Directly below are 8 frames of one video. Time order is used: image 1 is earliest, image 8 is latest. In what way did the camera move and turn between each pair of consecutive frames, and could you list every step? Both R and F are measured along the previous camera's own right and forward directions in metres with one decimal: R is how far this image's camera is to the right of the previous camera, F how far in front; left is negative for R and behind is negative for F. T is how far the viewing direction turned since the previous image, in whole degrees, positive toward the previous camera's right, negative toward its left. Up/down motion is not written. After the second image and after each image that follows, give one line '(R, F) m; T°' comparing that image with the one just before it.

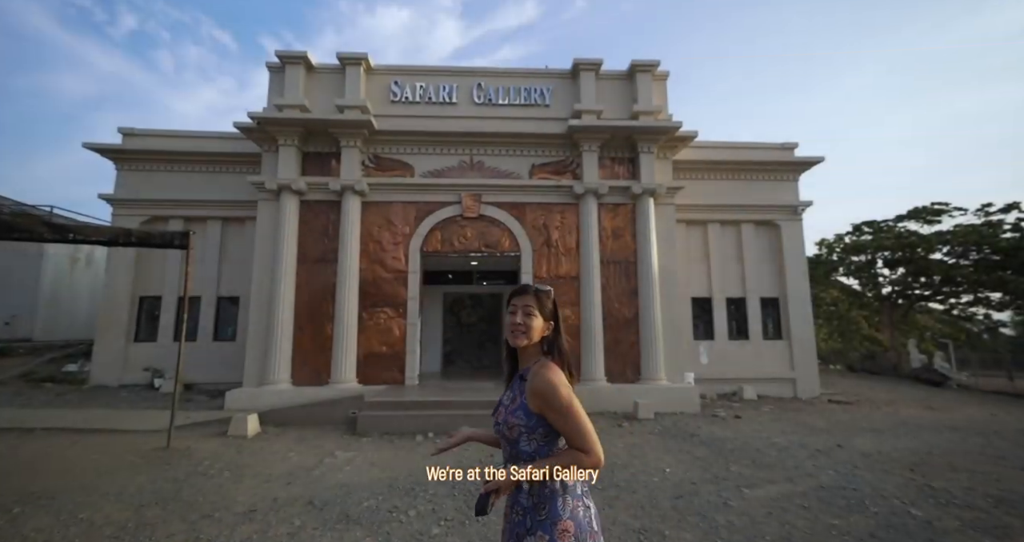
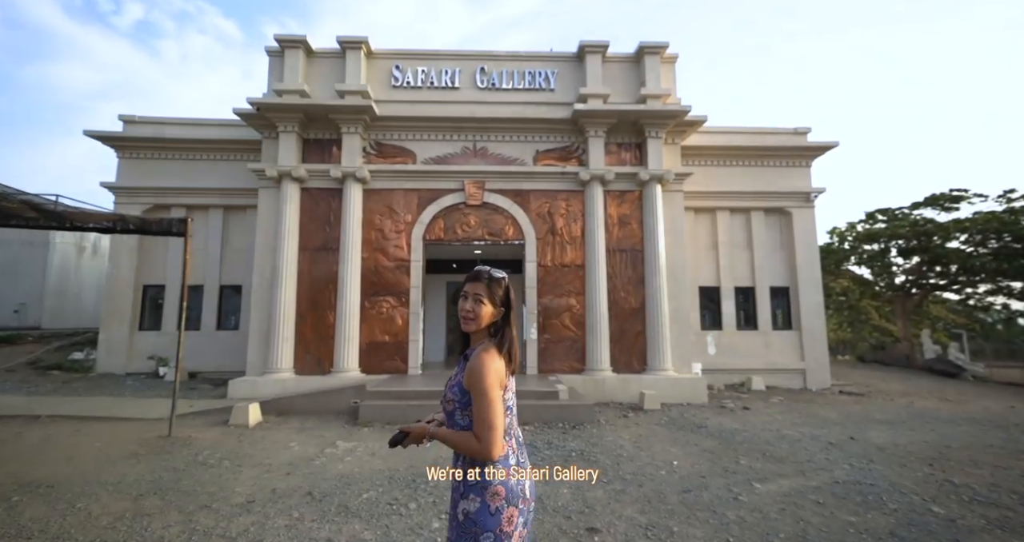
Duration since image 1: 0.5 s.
(0.0, +0.2) m; -1°
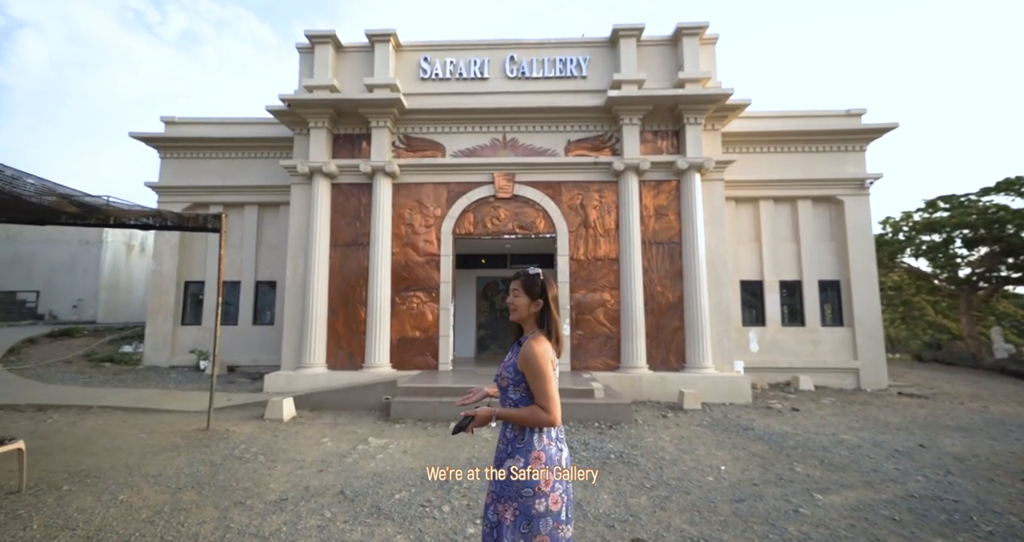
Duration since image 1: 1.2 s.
(-0.1, +0.3) m; -4°
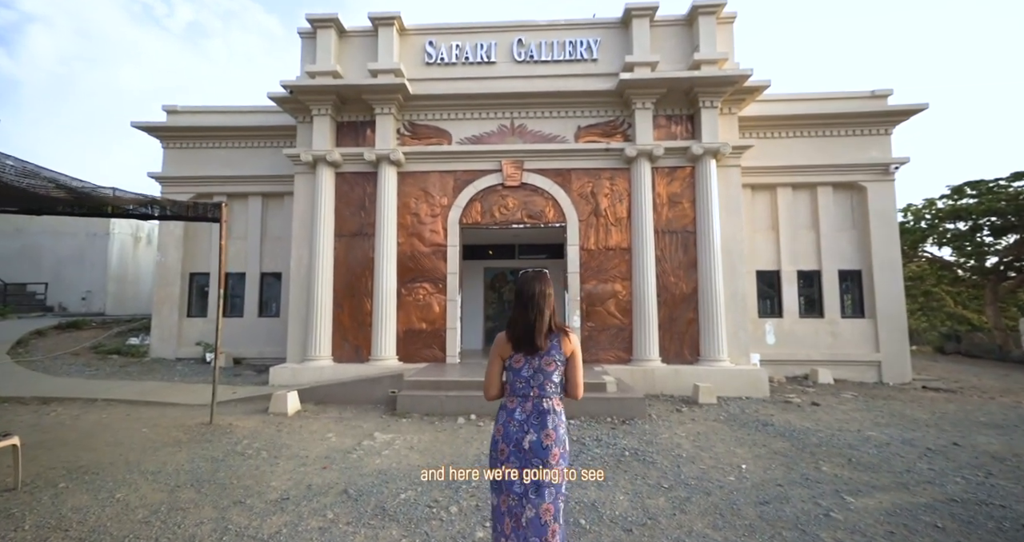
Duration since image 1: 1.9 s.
(0.0, +0.3) m; -1°
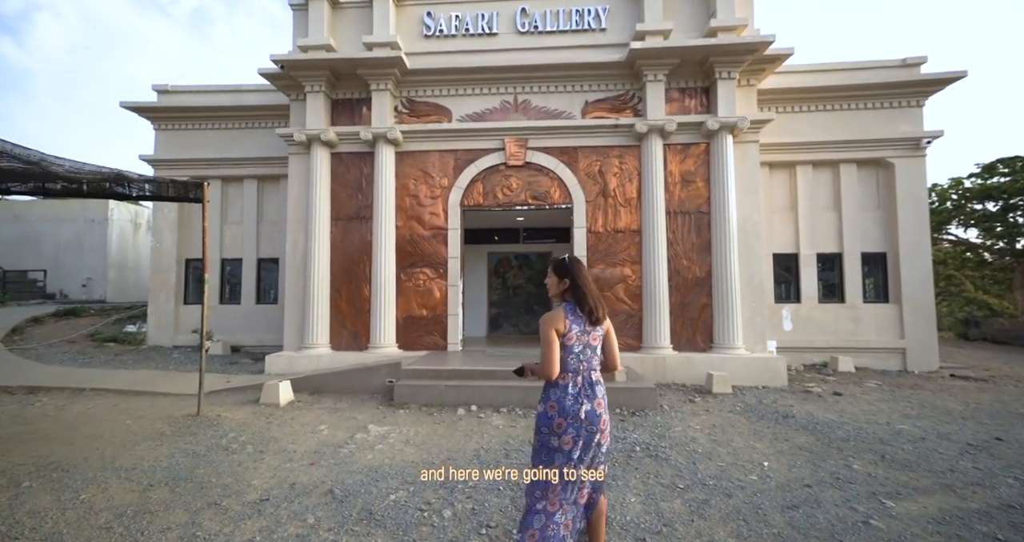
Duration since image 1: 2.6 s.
(+0.1, +0.5) m; -1°
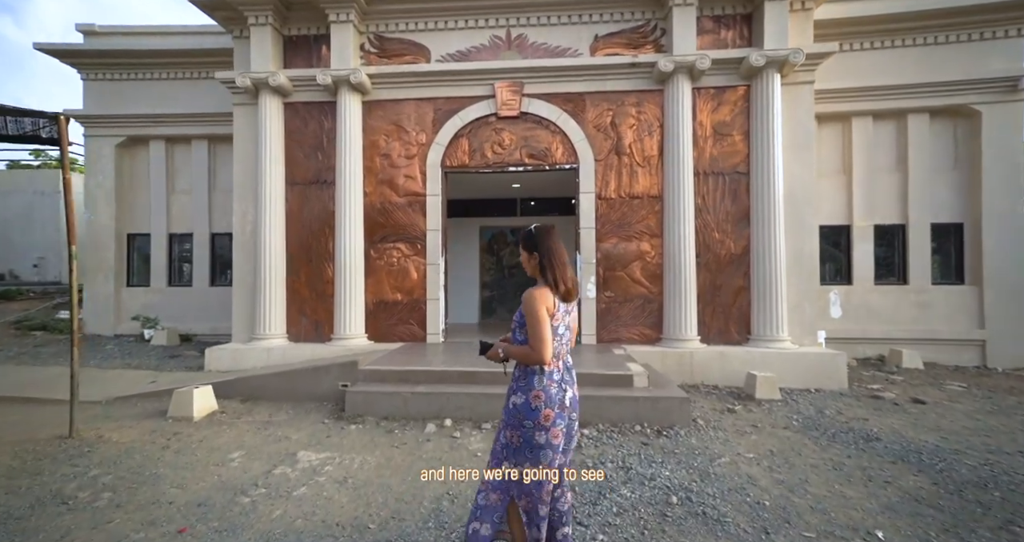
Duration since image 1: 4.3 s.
(+0.2, +1.7) m; 0°
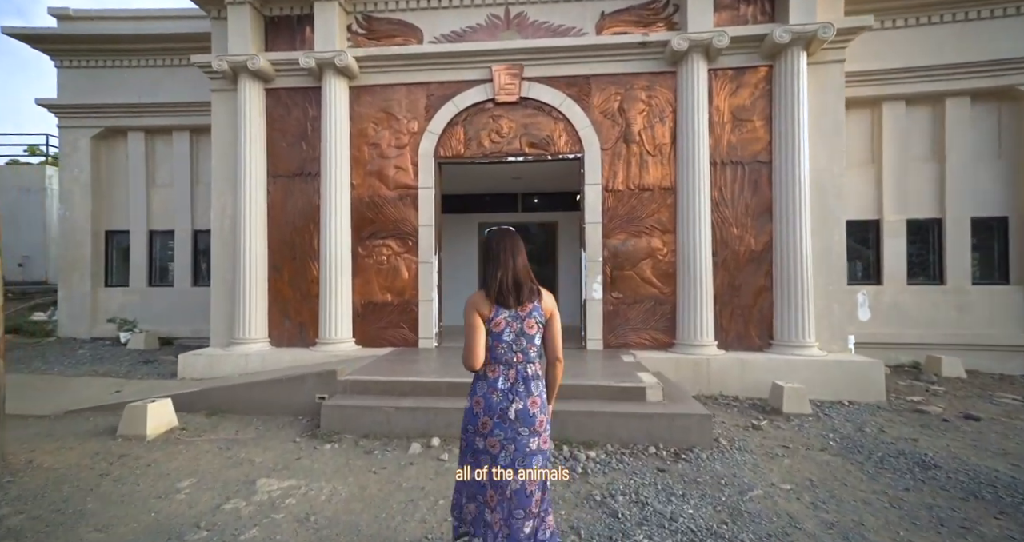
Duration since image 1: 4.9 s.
(+0.1, +0.7) m; -1°
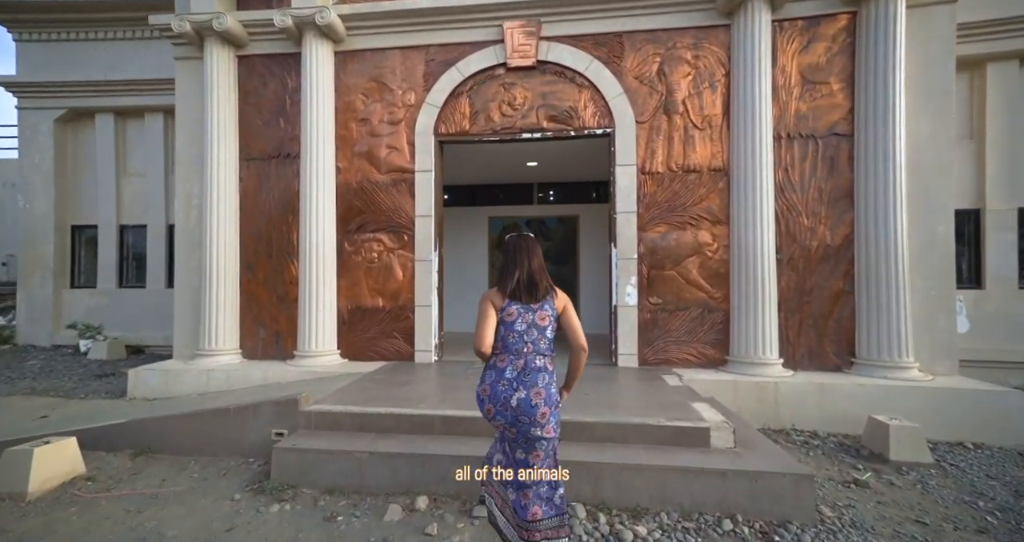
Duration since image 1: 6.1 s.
(0.0, +1.3) m; -2°
